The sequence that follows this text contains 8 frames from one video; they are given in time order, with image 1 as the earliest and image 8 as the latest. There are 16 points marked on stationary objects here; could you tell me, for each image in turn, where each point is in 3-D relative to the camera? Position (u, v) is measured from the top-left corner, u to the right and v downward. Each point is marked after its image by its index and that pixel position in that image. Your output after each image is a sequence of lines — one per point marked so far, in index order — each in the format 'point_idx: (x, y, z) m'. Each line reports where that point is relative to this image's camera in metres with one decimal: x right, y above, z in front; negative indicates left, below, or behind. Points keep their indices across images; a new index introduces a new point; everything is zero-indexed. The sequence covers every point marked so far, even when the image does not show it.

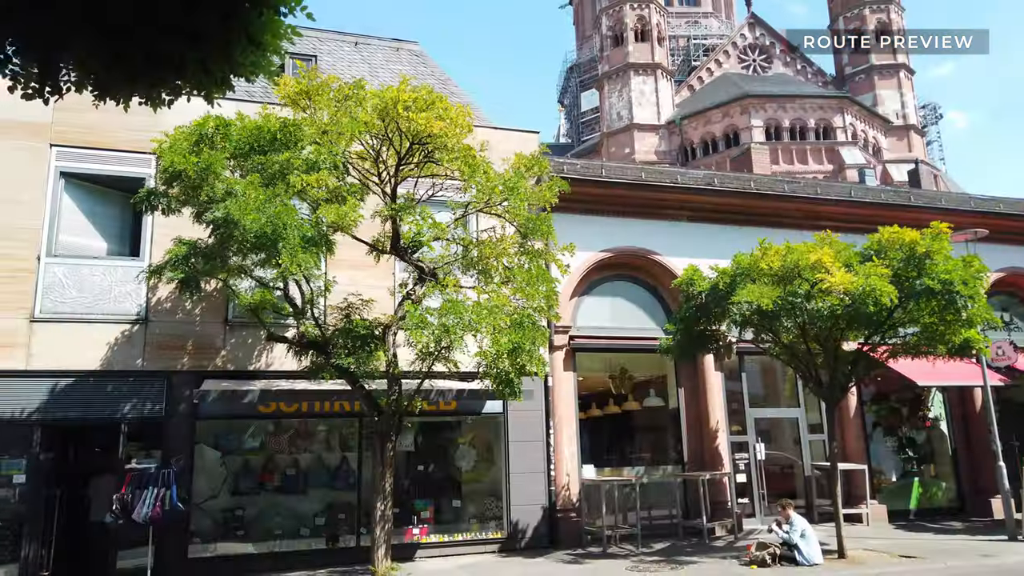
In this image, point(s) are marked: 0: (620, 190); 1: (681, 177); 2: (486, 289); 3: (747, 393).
0: (+2.1, +1.9, +14.3) m
1: (+3.3, +2.2, +15.0) m
2: (-0.3, 0.0, +10.4) m
3: (+4.7, -2.1, +15.1) m
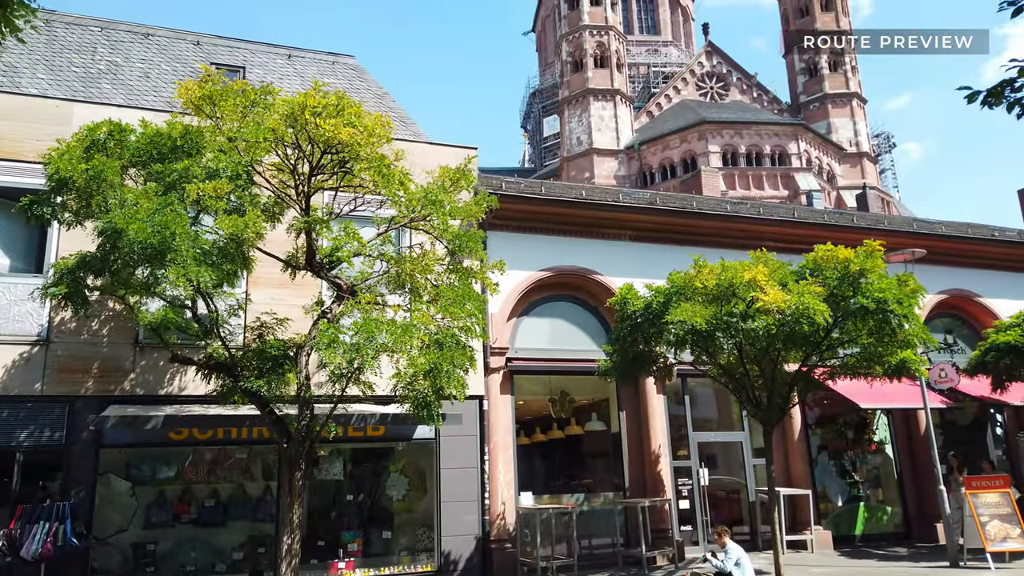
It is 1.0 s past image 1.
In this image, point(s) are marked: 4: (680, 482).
0: (+0.9, +1.5, +14.0) m
1: (+2.1, +1.8, +14.7) m
2: (-1.3, -0.3, +9.9) m
3: (+3.5, -2.5, +14.8) m
4: (+3.2, -3.6, +14.2) m
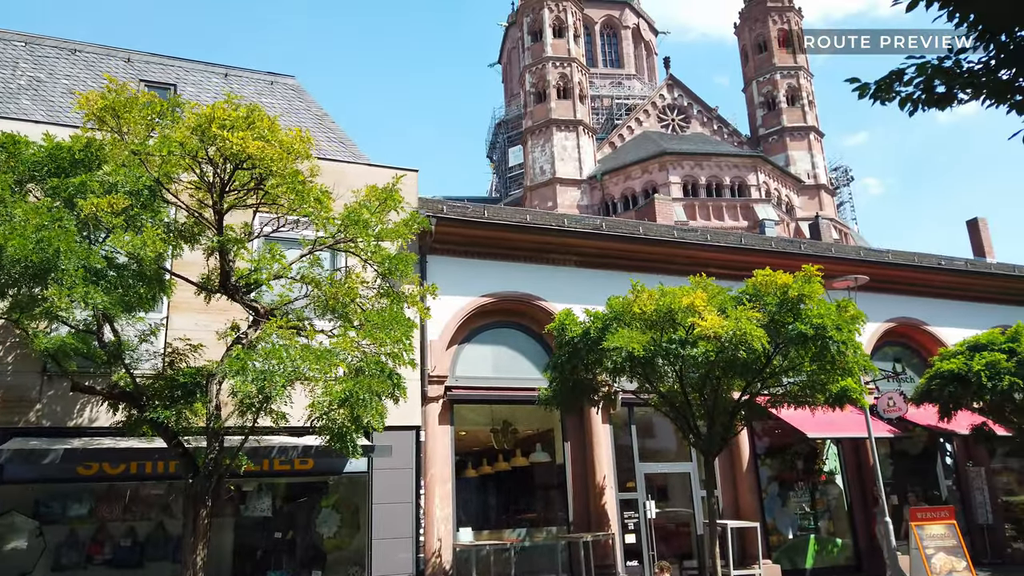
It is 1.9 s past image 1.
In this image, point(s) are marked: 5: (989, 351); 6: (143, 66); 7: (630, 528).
0: (-0.2, +1.0, +13.7) m
1: (+1.1, +1.3, +14.5) m
2: (-2.2, -0.6, +9.4) m
3: (+2.4, -3.0, +14.4) m
4: (+2.1, -4.1, +13.8) m
5: (+8.3, -1.1, +13.3) m
6: (-6.7, +4.0, +13.8) m
7: (+2.1, -4.4, +13.8) m
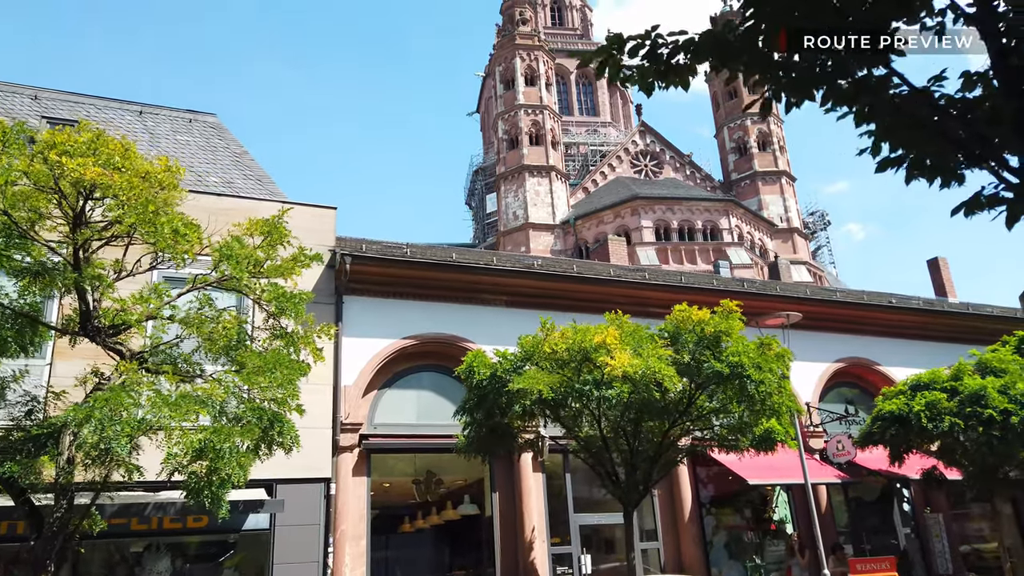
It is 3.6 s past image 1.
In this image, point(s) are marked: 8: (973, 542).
0: (-1.5, +0.3, +13.1) m
1: (-0.3, +0.5, +13.9) m
2: (-3.5, -1.1, +8.7) m
3: (+1.1, -3.8, +13.6) m
4: (+0.8, -4.8, +12.9) m
5: (+7.0, -1.7, +12.7) m
6: (-8.1, +3.2, +13.3) m
7: (+0.9, -5.1, +12.9) m
8: (+9.7, -5.3, +16.0) m
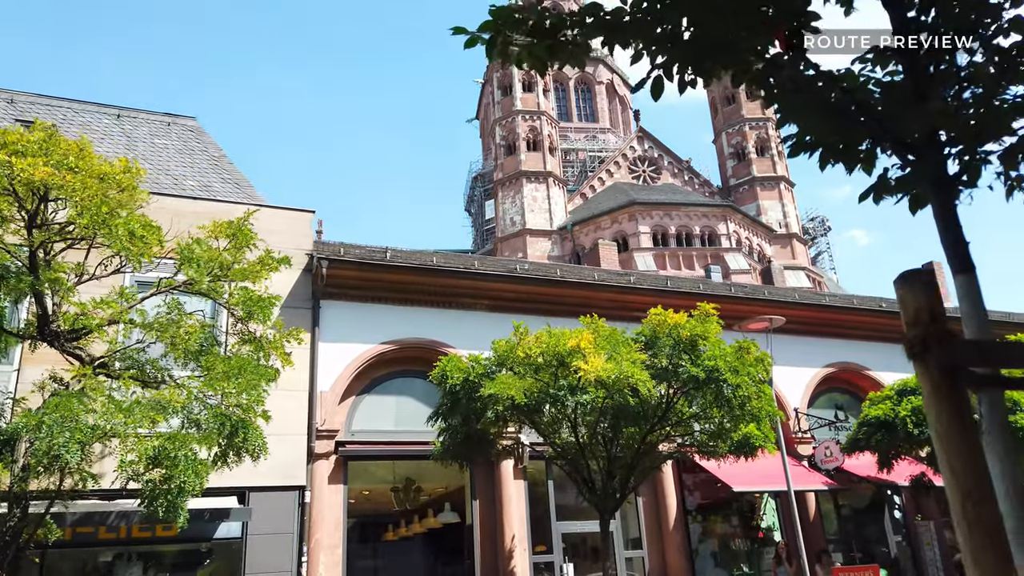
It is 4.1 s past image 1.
0: (-1.8, +0.2, +12.9) m
1: (-0.6, +0.4, +13.8) m
2: (-3.8, -1.1, +8.5) m
3: (+0.8, -3.8, +13.4) m
4: (+0.5, -4.9, +12.7) m
5: (+6.7, -1.8, +12.5) m
6: (-8.4, +3.1, +13.1) m
7: (+0.5, -5.1, +12.7) m
8: (+9.4, -5.4, +15.7) m
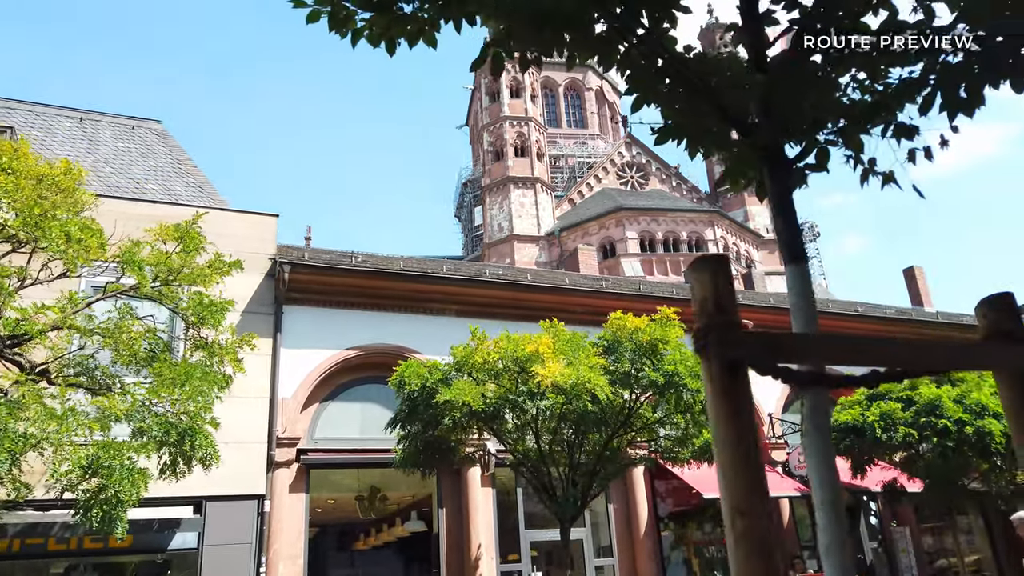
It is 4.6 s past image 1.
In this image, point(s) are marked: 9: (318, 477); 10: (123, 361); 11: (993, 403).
0: (-2.4, +0.1, +12.7) m
1: (-1.2, +0.3, +13.6) m
2: (-4.3, -1.1, +8.3) m
3: (+0.2, -3.9, +13.2) m
4: (-0.1, -5.0, +12.5) m
5: (+6.1, -1.8, +12.4) m
6: (-9.0, +3.0, +12.9) m
7: (0.0, -5.2, +12.5) m
8: (+8.8, -5.5, +15.6) m
9: (-3.1, -3.0, +12.0) m
10: (-4.5, -0.8, +8.7) m
11: (+7.2, -1.7, +11.4) m
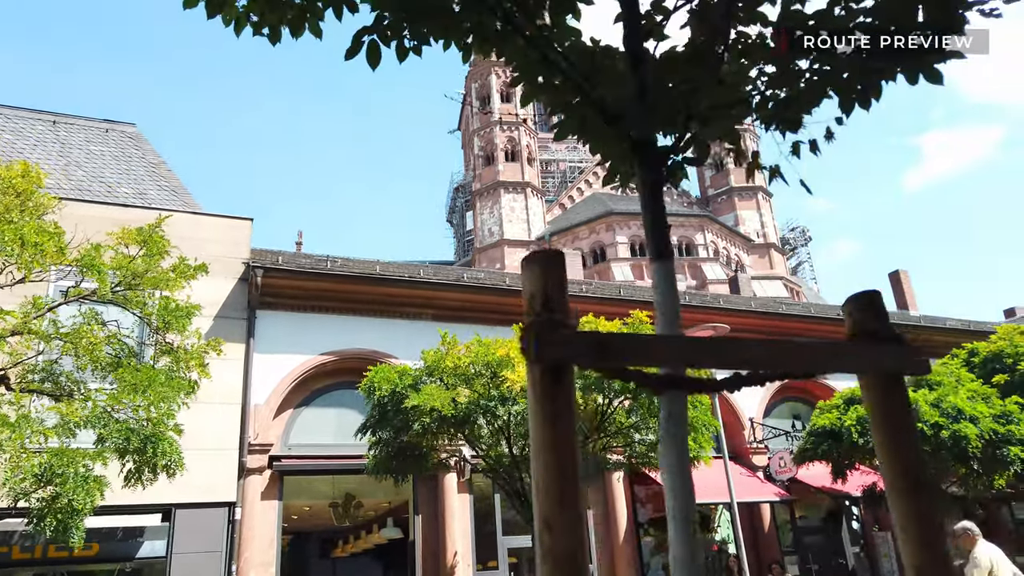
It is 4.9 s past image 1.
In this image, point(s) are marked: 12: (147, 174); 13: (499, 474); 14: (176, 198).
0: (-2.8, 0.0, +12.6) m
1: (-1.6, +0.3, +13.5) m
2: (-4.7, -1.2, +8.1) m
3: (-0.2, -4.0, +13.1) m
4: (-0.4, -5.0, +12.4) m
5: (+5.8, -1.9, +12.3) m
6: (-9.4, +3.0, +12.8) m
7: (-0.4, -5.3, +12.3) m
8: (+8.4, -5.6, +15.5) m
9: (-3.5, -3.1, +11.9) m
10: (-4.9, -0.9, +8.6) m
11: (+6.8, -1.8, +11.3) m
12: (-6.4, +2.0, +13.2) m
13: (-0.2, -2.4, +9.8) m
14: (-5.7, +1.5, +12.8) m
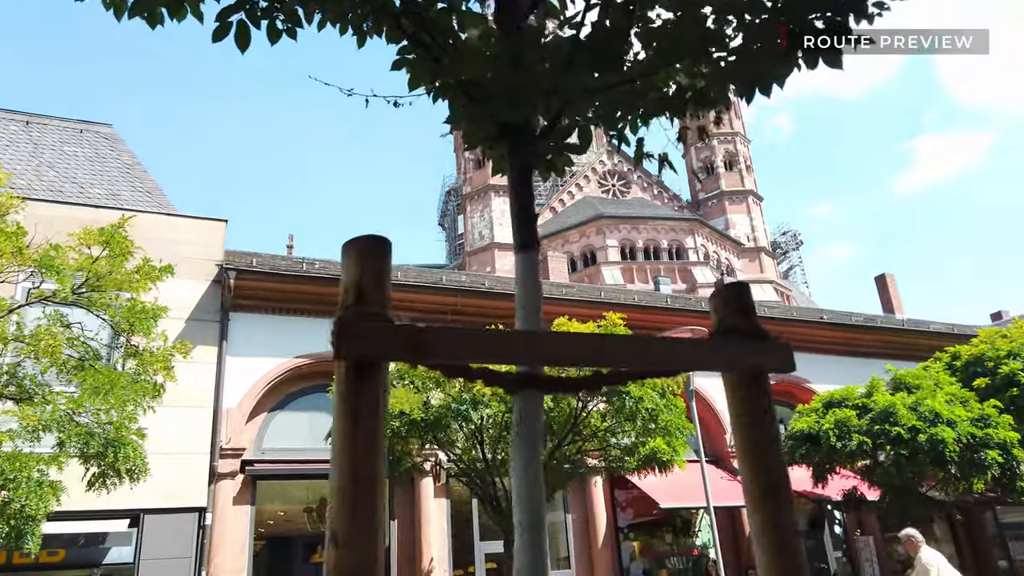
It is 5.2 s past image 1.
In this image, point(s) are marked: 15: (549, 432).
0: (-3.1, 0.0, +12.5) m
1: (-2.0, +0.2, +13.4) m
2: (-5.0, -1.2, +8.0) m
3: (-0.5, -4.0, +12.9) m
4: (-0.8, -5.1, +12.2) m
5: (+5.4, -1.9, +12.3) m
6: (-9.7, +2.9, +12.6) m
7: (-0.7, -5.3, +12.2) m
8: (+8.0, -5.6, +15.4) m
9: (-3.8, -3.1, +11.7) m
10: (-5.2, -0.9, +8.4) m
11: (+6.5, -1.8, +11.3) m
12: (-6.7, +1.9, +13.0) m
13: (-0.5, -2.4, +9.7) m
14: (-6.0, +1.5, +12.7) m
15: (+0.4, -1.8, +9.3) m
